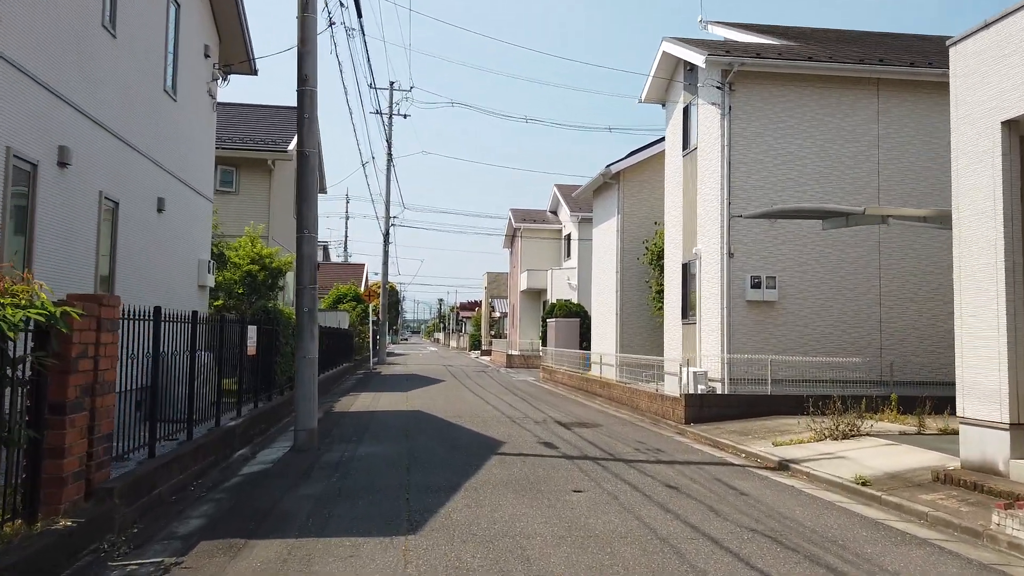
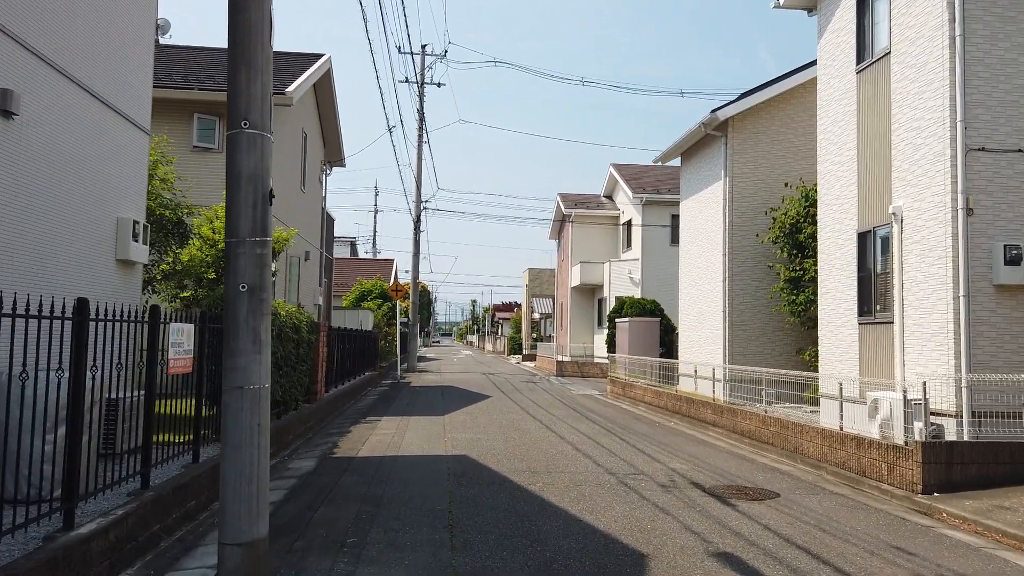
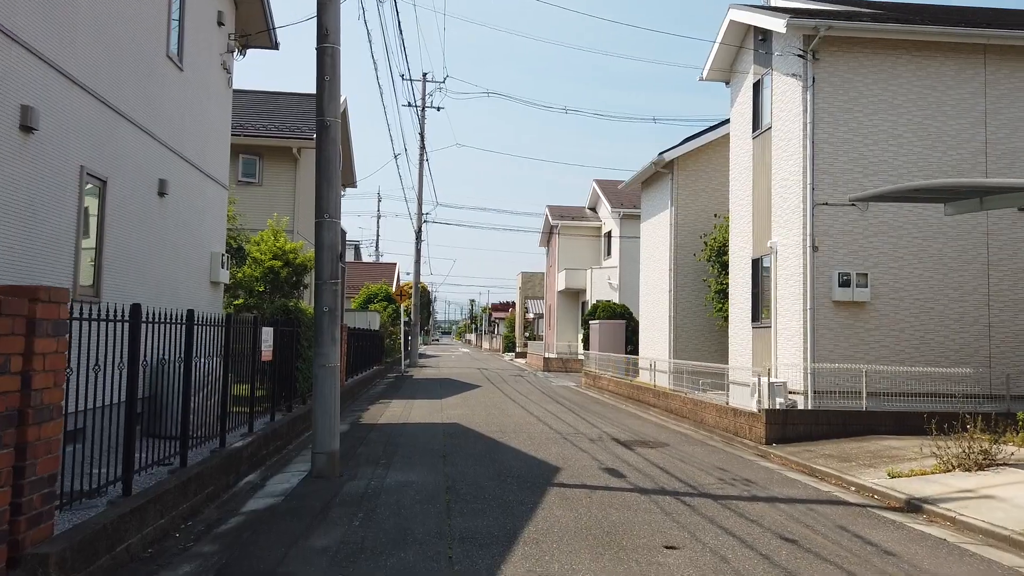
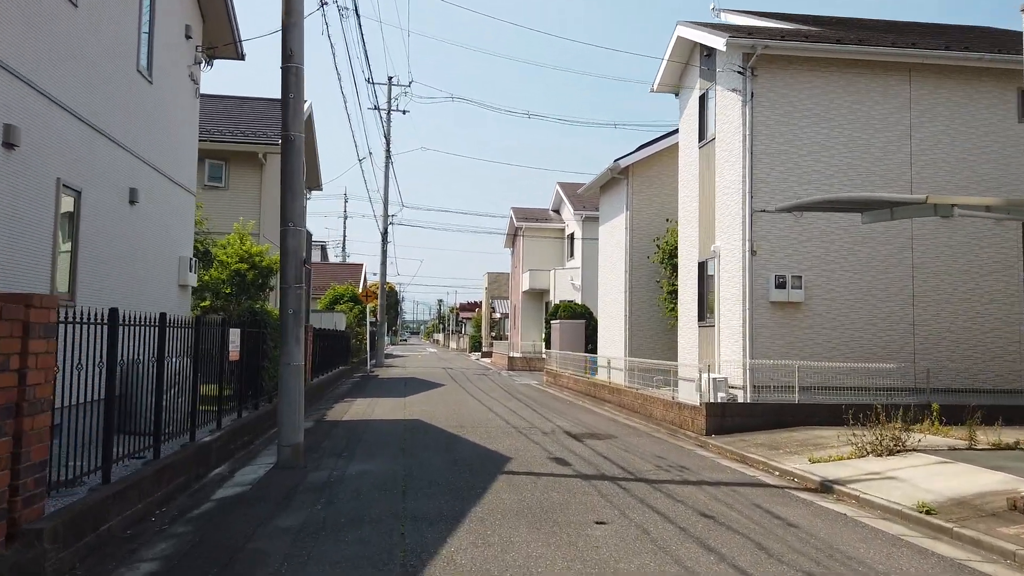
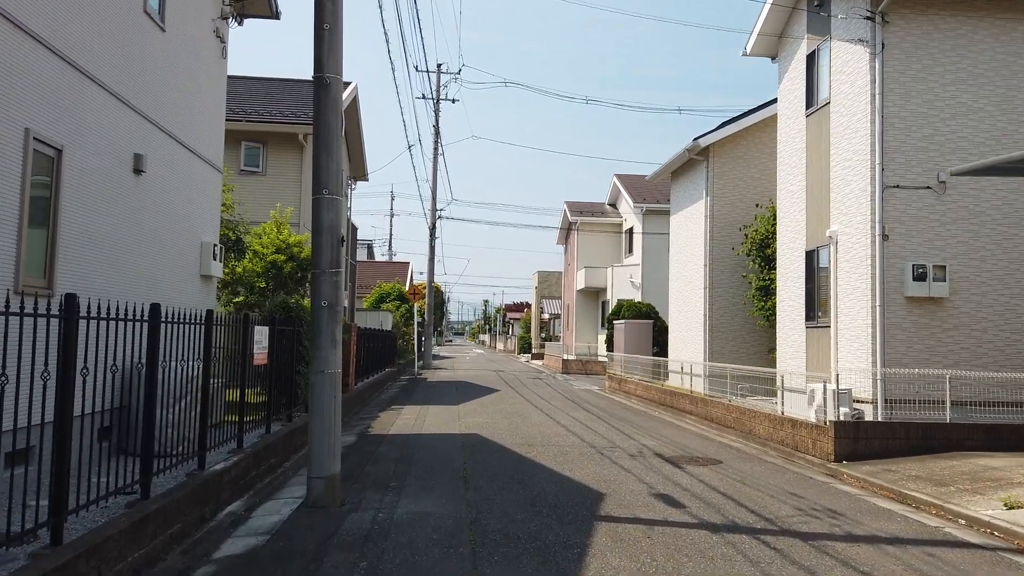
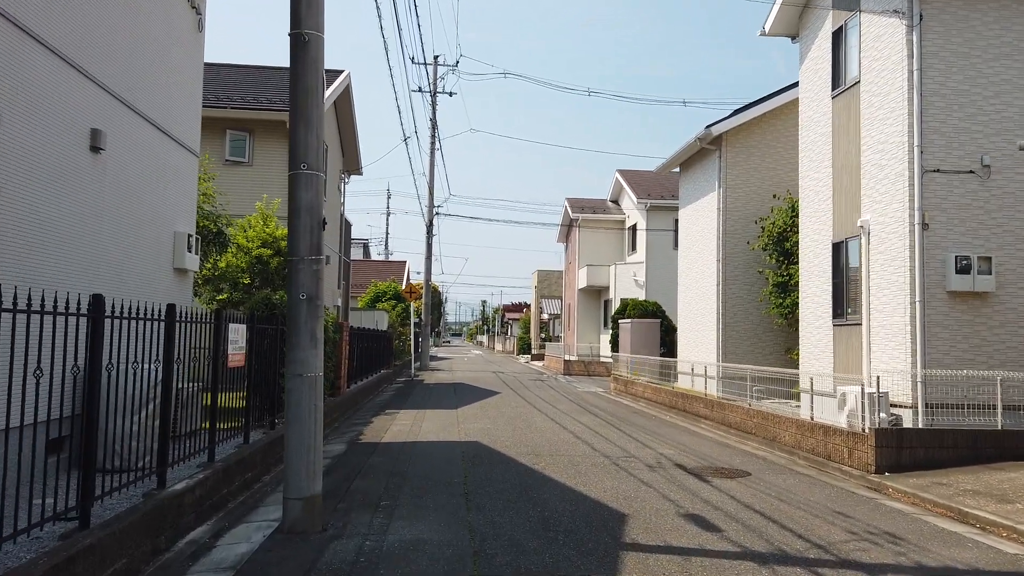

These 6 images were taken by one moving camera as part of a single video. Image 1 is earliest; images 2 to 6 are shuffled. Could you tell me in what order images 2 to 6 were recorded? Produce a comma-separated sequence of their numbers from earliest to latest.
4, 3, 5, 6, 2
